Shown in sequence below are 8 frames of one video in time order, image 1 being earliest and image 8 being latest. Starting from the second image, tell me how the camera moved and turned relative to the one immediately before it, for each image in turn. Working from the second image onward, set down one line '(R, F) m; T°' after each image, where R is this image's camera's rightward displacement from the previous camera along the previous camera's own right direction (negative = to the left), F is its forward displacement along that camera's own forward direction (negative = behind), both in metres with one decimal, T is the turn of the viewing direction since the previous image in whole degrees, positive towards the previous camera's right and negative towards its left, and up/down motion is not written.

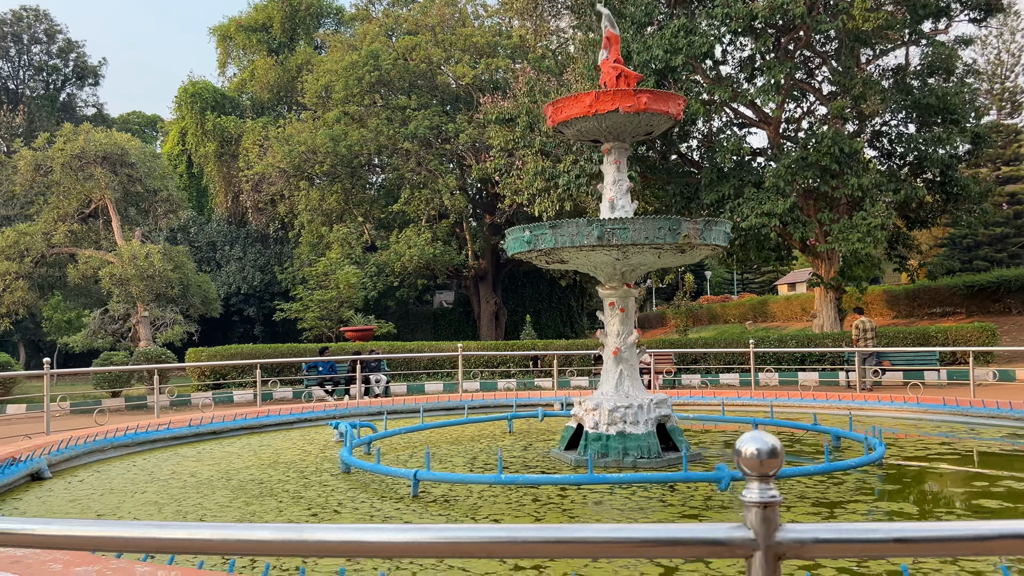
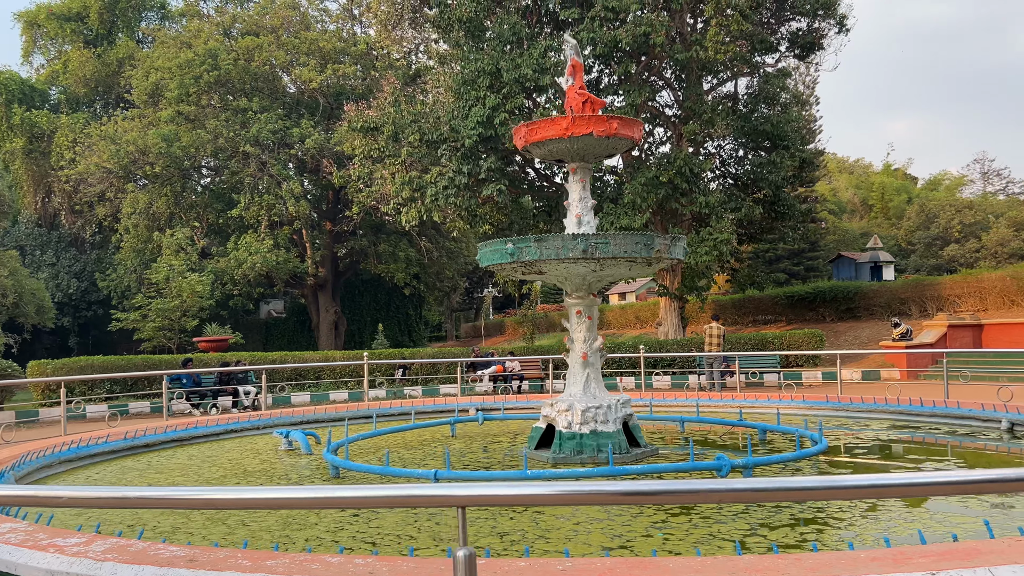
(-0.9, -0.2) m; +11°
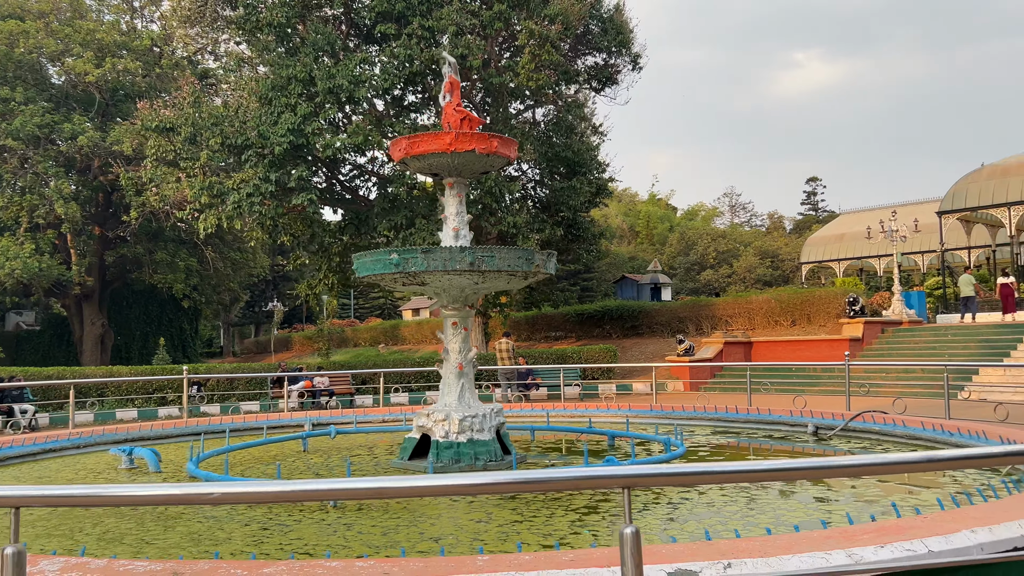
(-0.6, 0.0) m; +14°
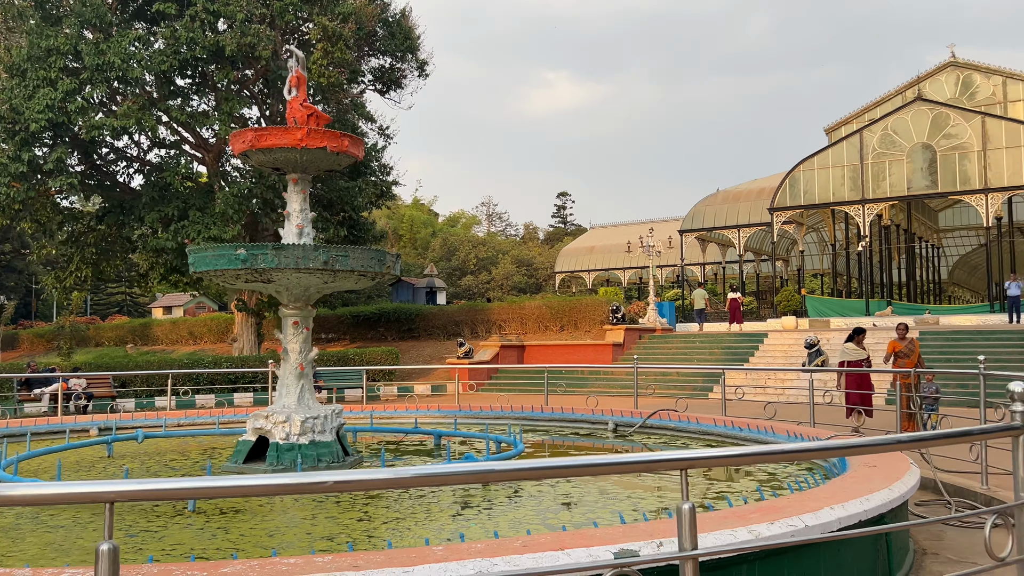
(-0.5, -0.1) m; +16°
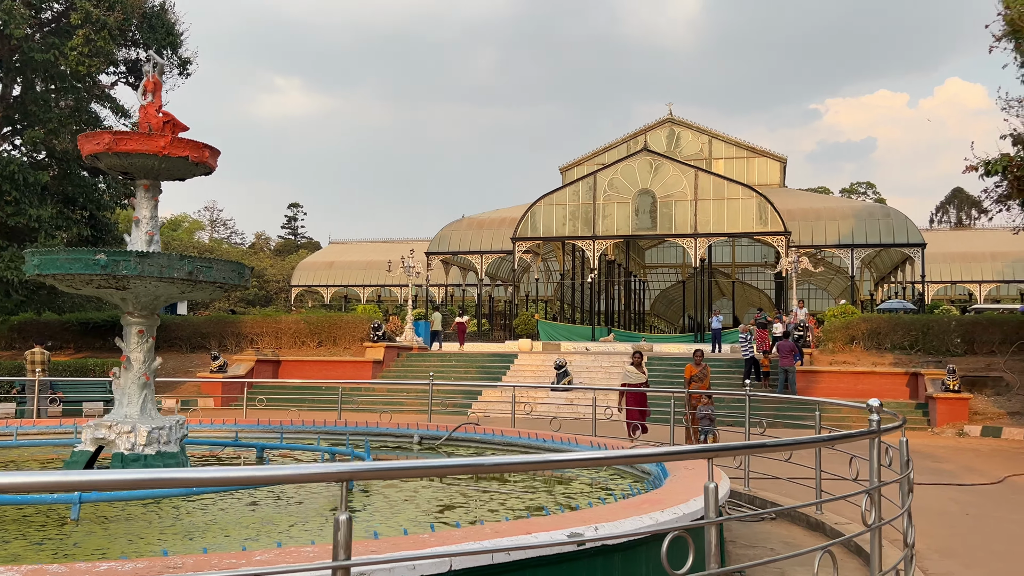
(-0.8, -0.3) m; +18°
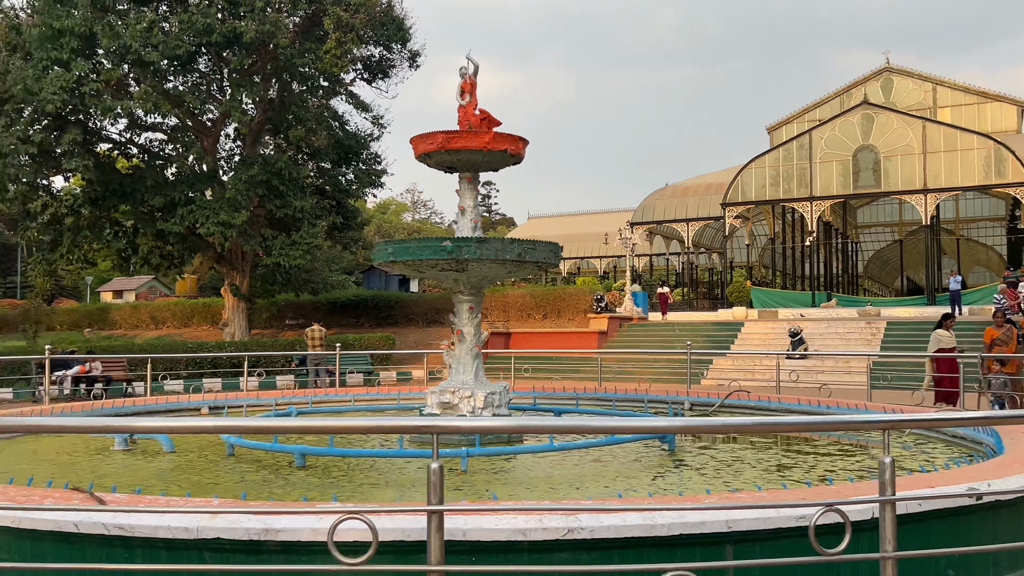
(-0.7, -0.4) m; -12°
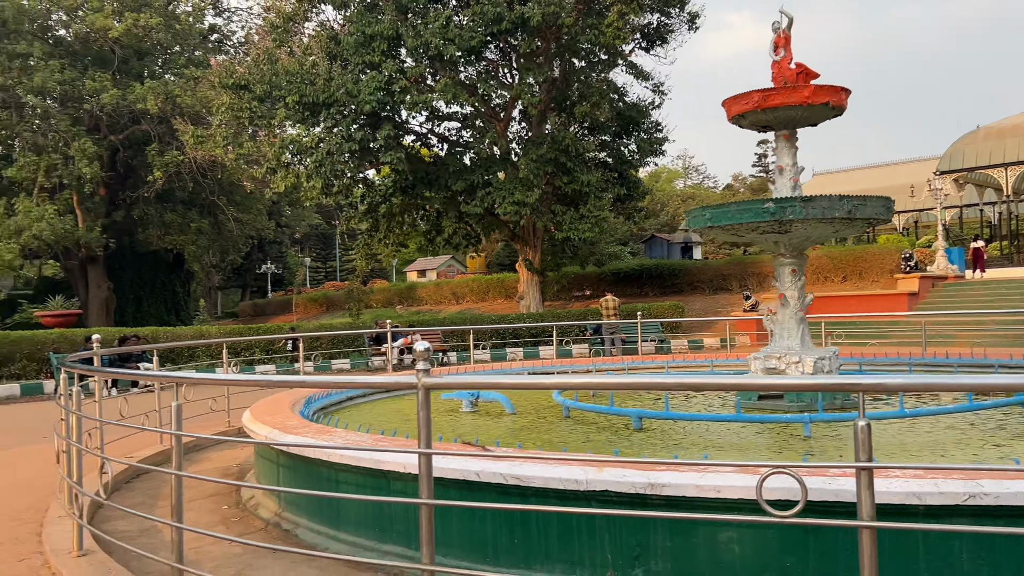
(-0.3, -0.1) m; -18°
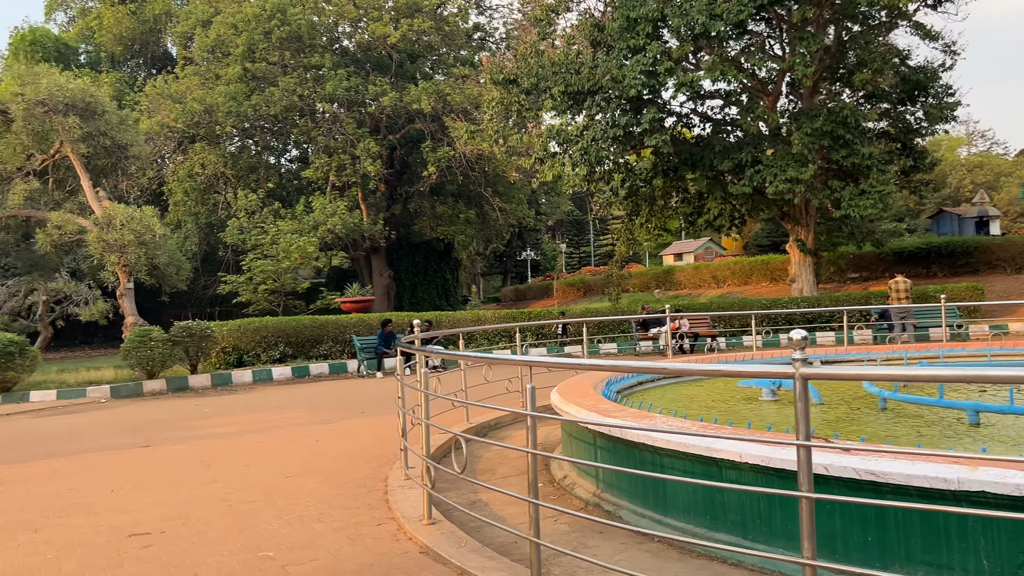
(-0.3, 0.0) m; -16°
